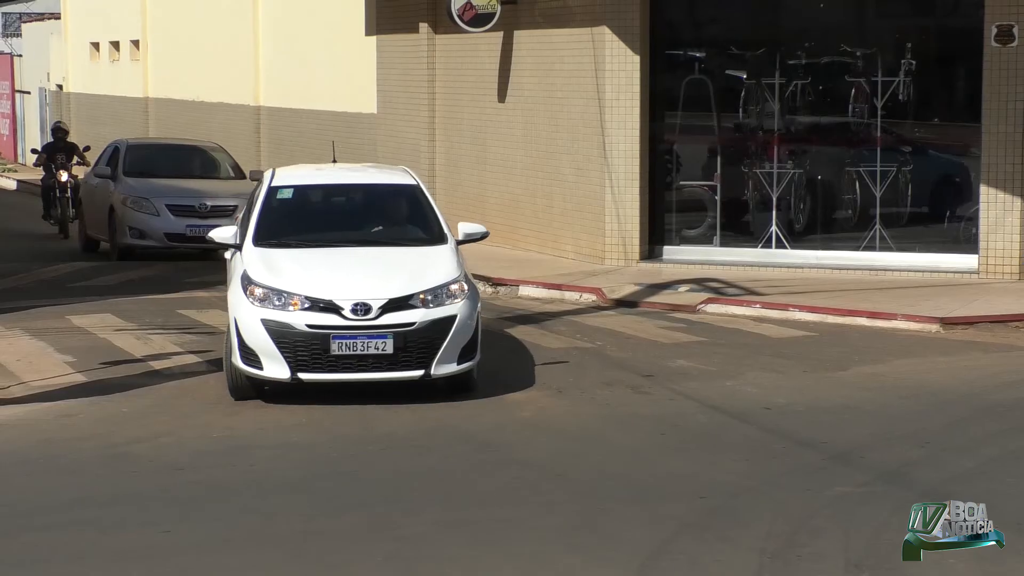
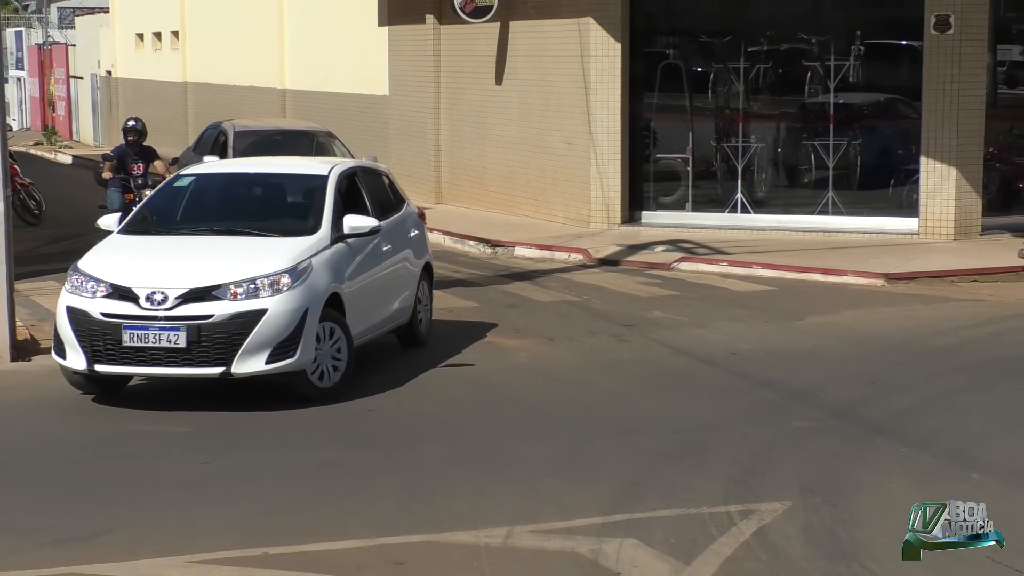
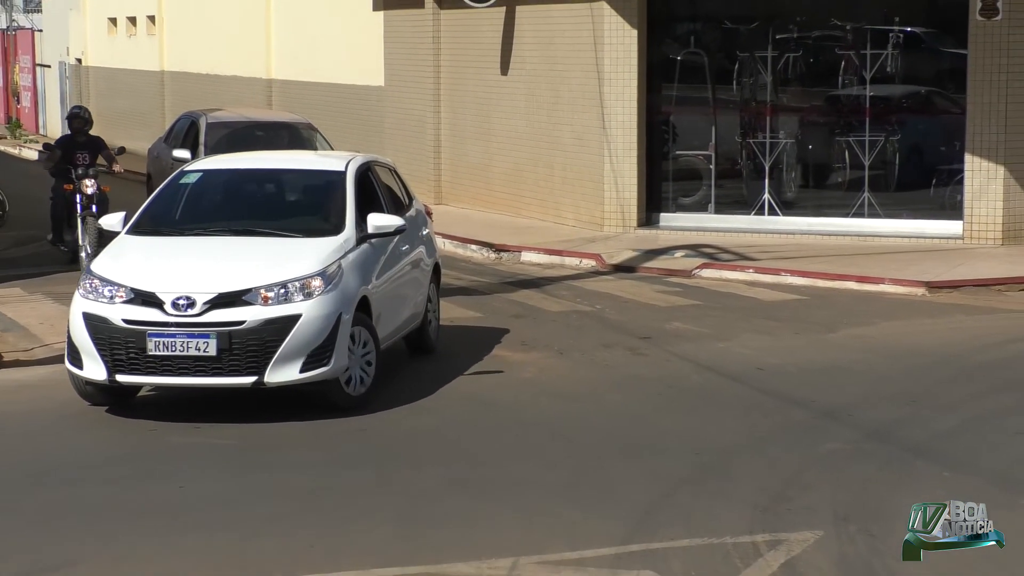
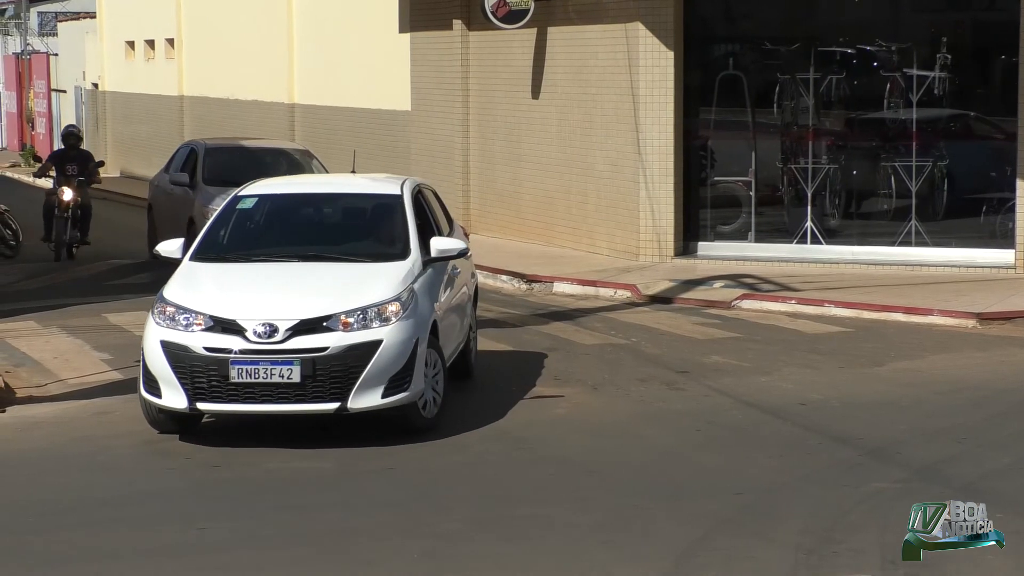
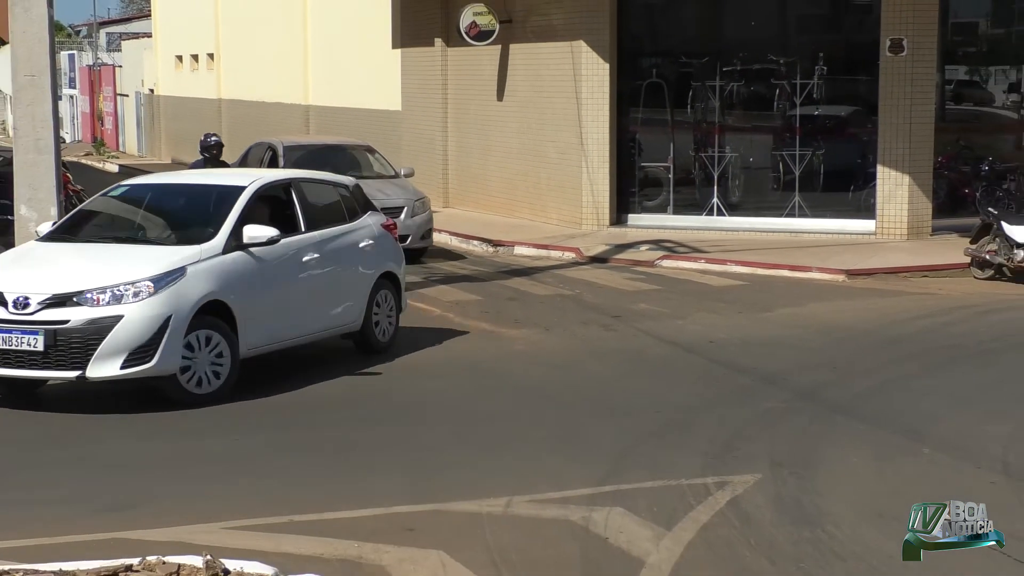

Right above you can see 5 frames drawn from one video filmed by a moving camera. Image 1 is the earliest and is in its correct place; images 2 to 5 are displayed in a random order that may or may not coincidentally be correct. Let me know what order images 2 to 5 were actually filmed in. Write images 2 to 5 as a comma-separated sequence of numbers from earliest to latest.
4, 3, 2, 5
